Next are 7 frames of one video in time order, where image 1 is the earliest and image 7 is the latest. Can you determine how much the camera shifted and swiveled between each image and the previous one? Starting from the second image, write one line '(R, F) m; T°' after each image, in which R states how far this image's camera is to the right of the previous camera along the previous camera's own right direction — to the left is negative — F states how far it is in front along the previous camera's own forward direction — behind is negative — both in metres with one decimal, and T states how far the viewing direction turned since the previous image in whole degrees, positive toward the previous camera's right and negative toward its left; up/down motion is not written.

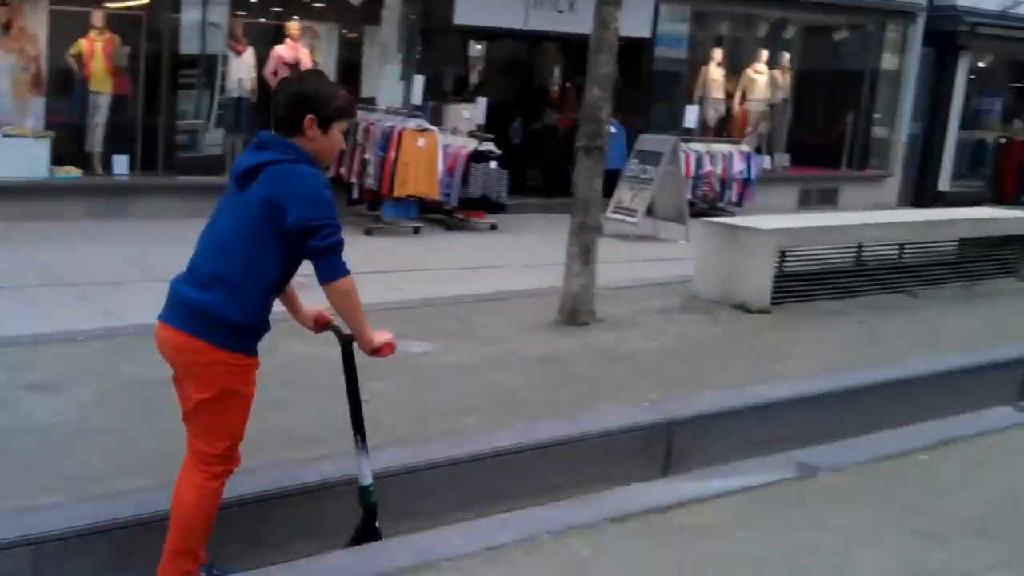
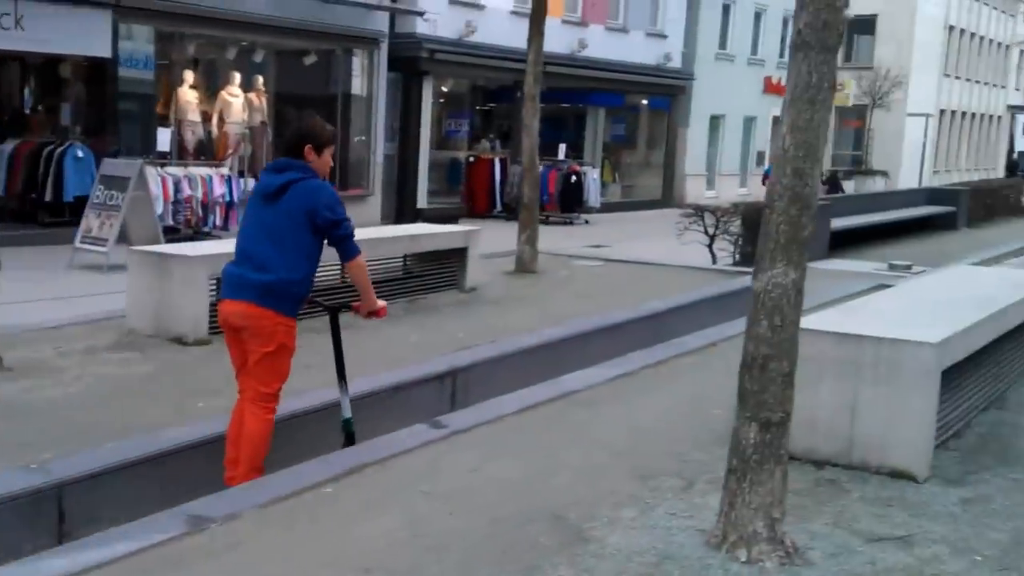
(+0.6, +0.2) m; +25°
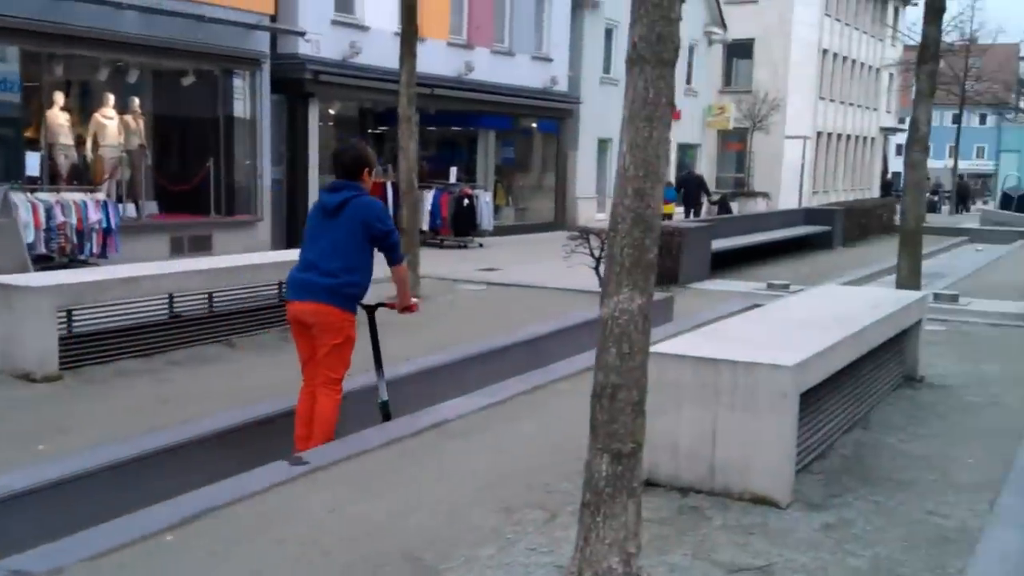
(+0.2, +0.1) m; +5°
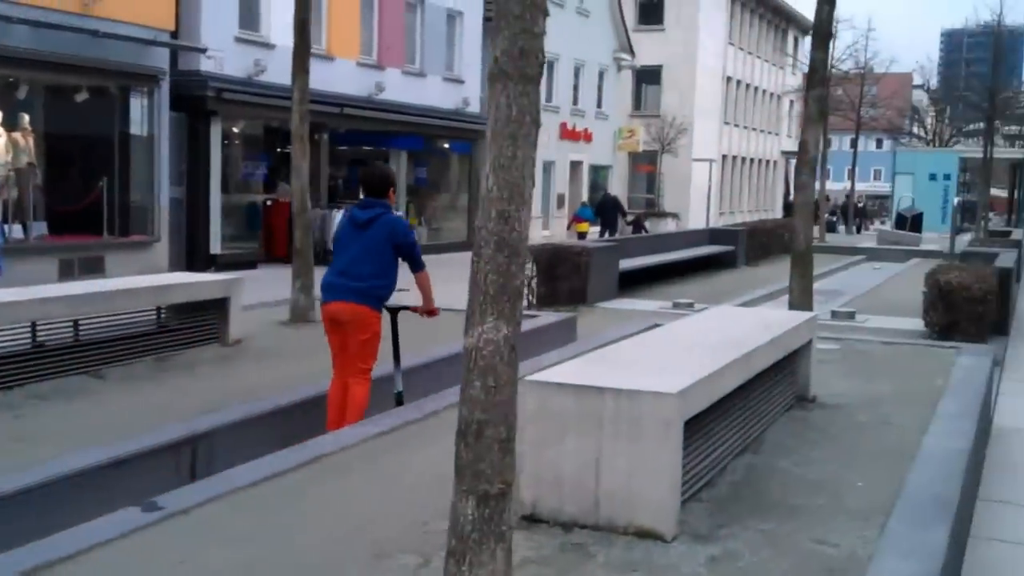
(+0.2, +0.2) m; +5°
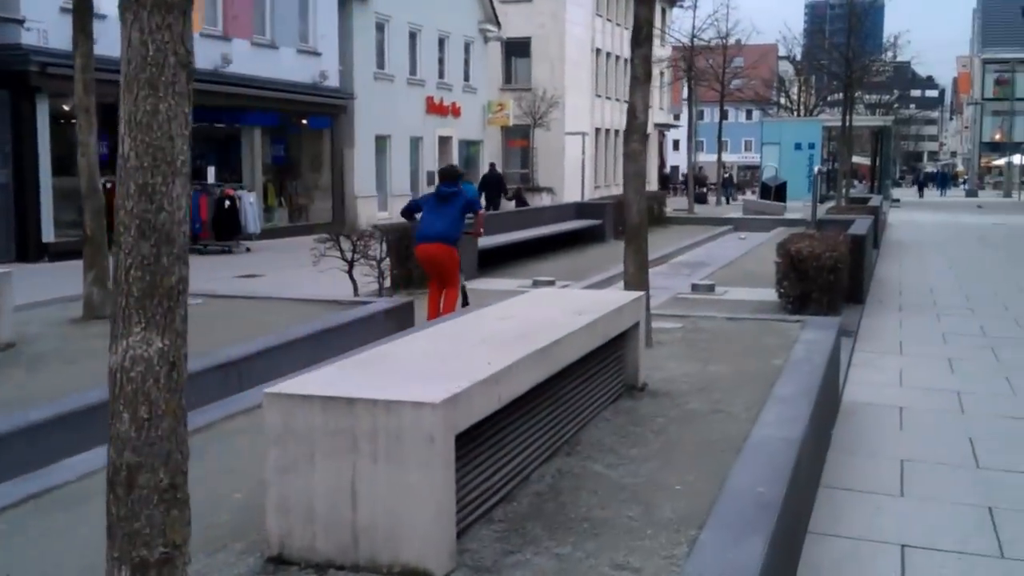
(+0.5, +0.7) m; +6°
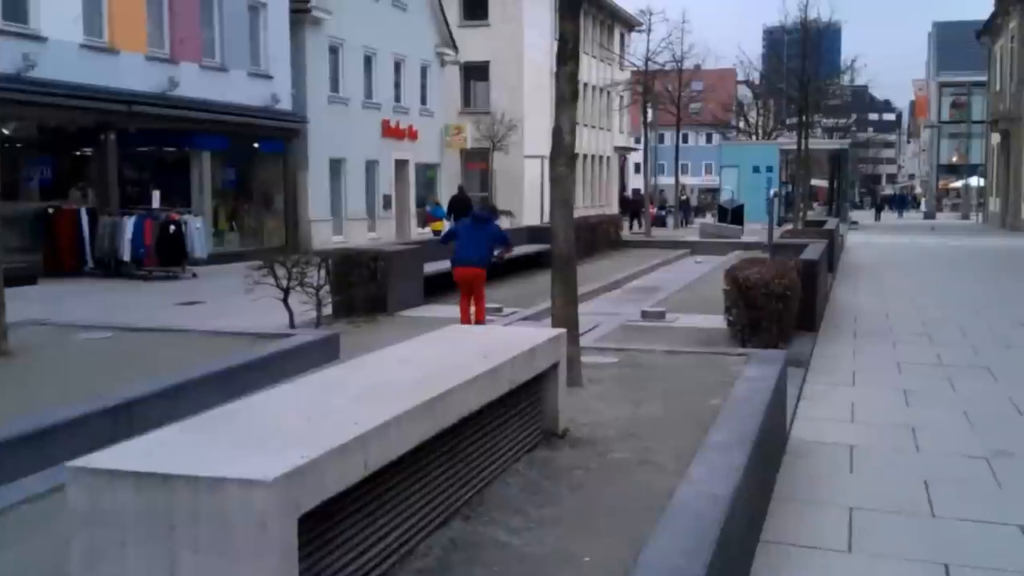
(+0.3, +0.6) m; +2°
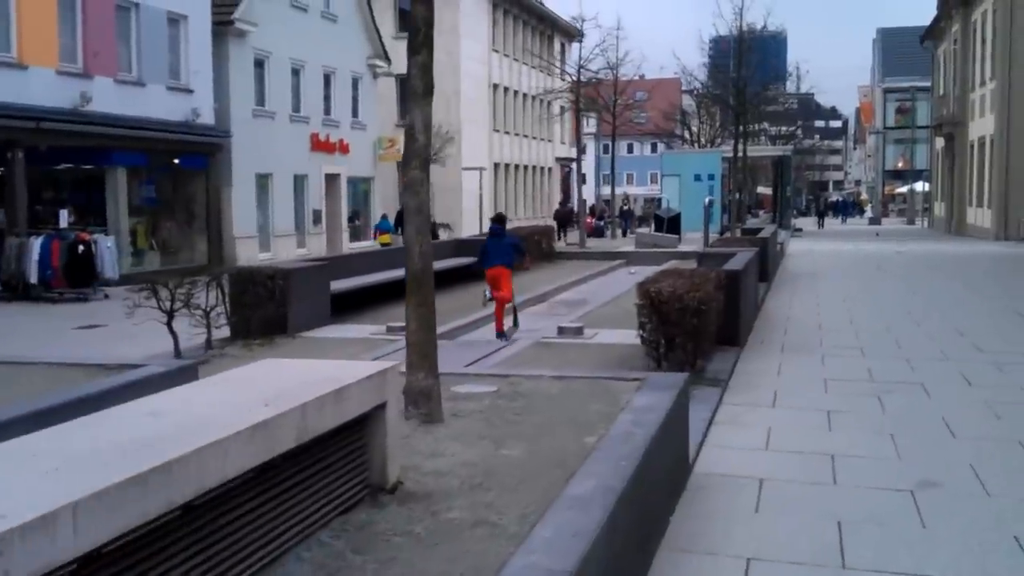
(+0.6, +0.9) m; +2°
